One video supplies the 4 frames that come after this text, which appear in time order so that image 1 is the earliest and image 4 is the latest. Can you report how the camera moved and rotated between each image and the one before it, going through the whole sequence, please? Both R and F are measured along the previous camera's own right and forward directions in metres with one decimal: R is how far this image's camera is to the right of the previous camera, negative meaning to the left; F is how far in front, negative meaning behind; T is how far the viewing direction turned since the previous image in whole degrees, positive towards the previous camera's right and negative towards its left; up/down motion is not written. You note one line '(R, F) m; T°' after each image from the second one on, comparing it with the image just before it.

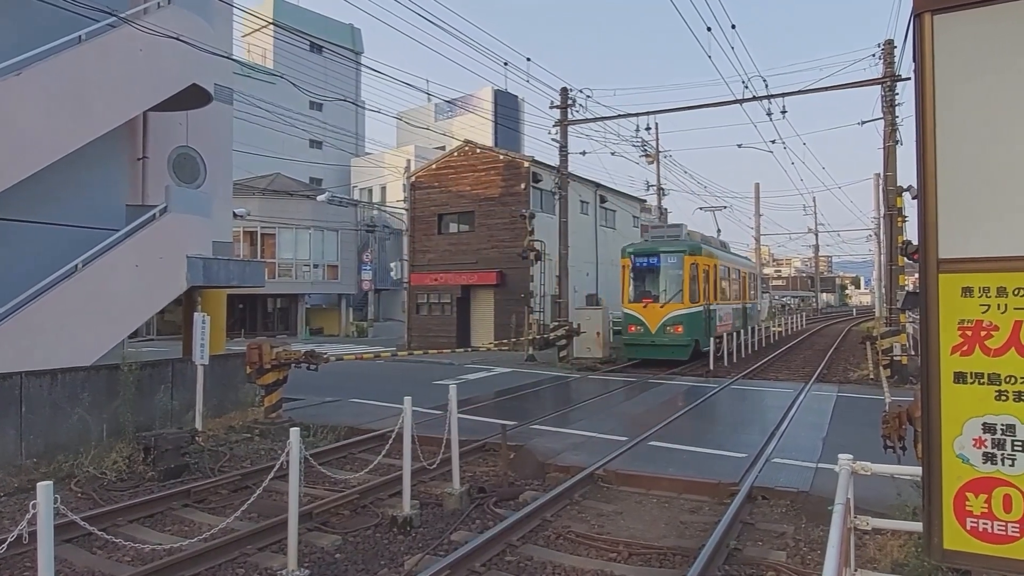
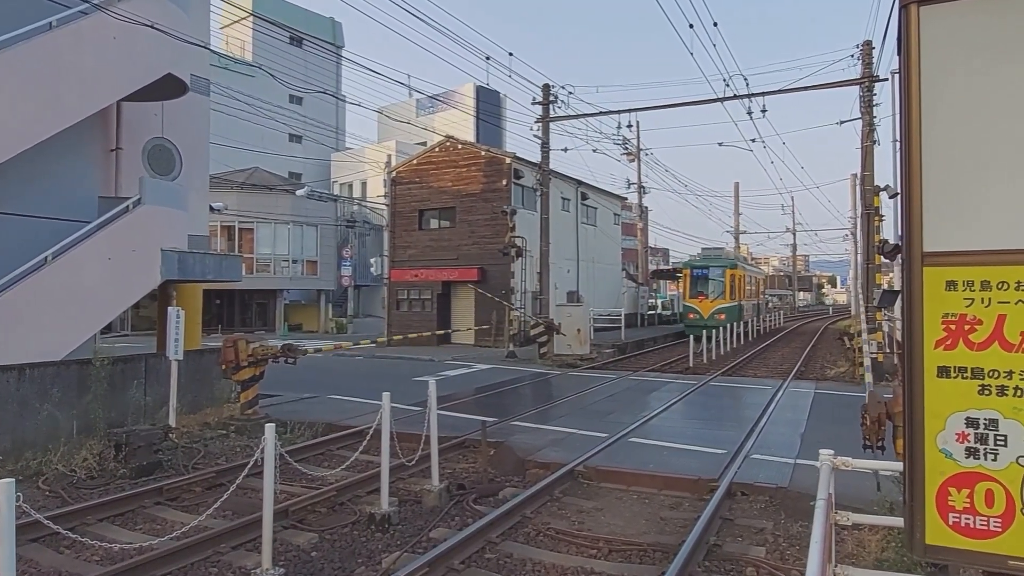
(0.0, 0.0) m; +2°
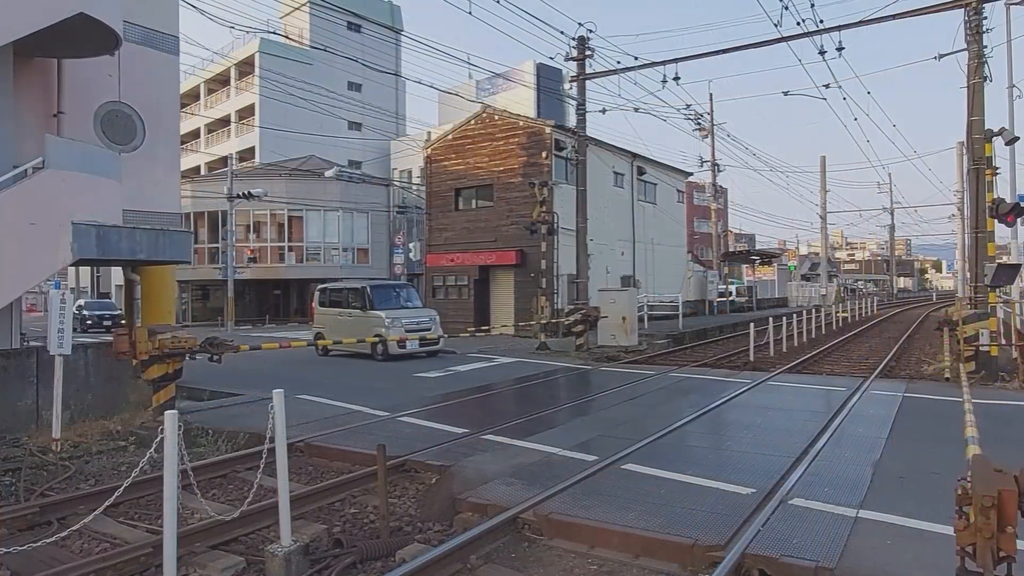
(+1.0, +1.9) m; -7°
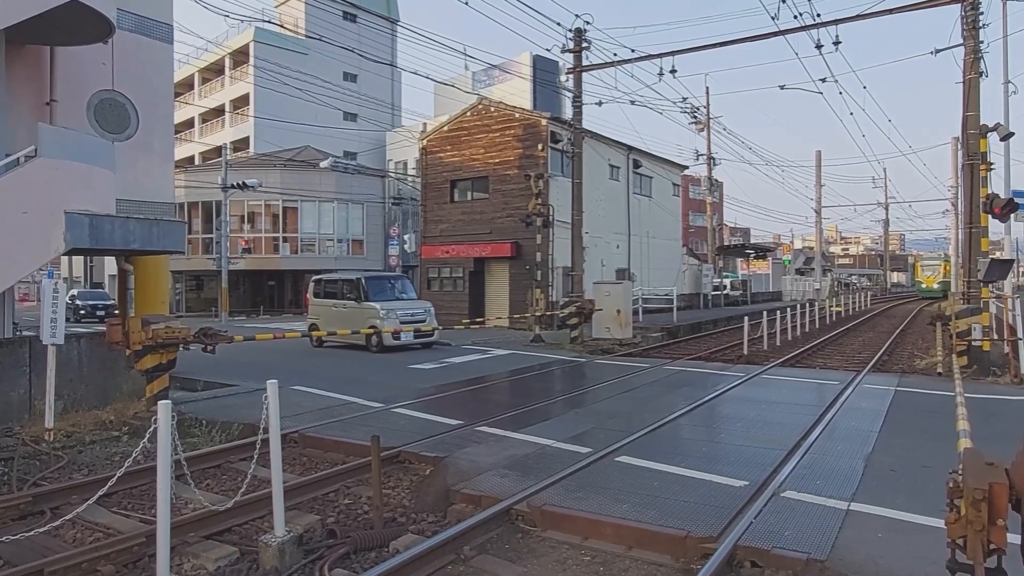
(0.0, 0.0) m; 0°
